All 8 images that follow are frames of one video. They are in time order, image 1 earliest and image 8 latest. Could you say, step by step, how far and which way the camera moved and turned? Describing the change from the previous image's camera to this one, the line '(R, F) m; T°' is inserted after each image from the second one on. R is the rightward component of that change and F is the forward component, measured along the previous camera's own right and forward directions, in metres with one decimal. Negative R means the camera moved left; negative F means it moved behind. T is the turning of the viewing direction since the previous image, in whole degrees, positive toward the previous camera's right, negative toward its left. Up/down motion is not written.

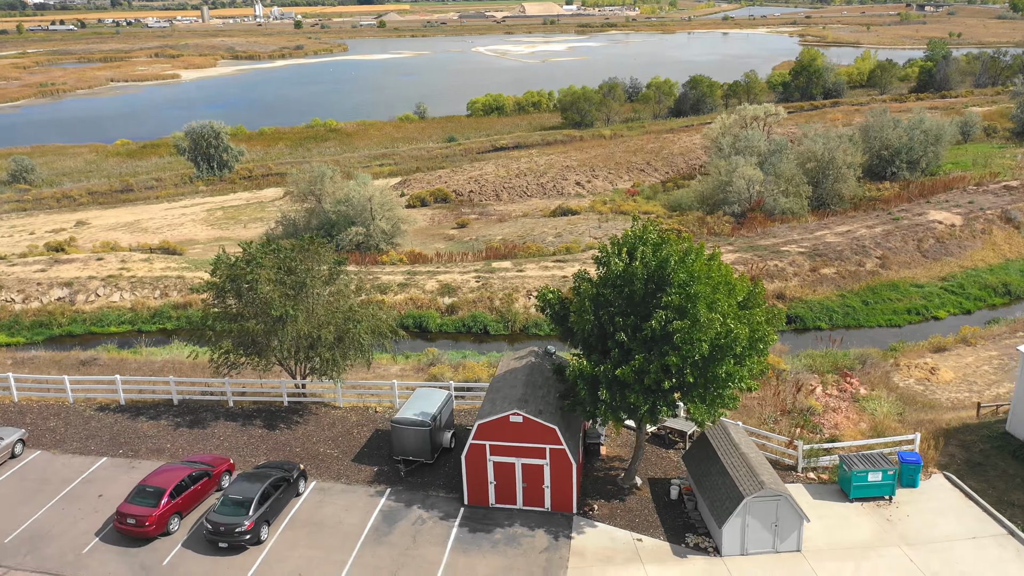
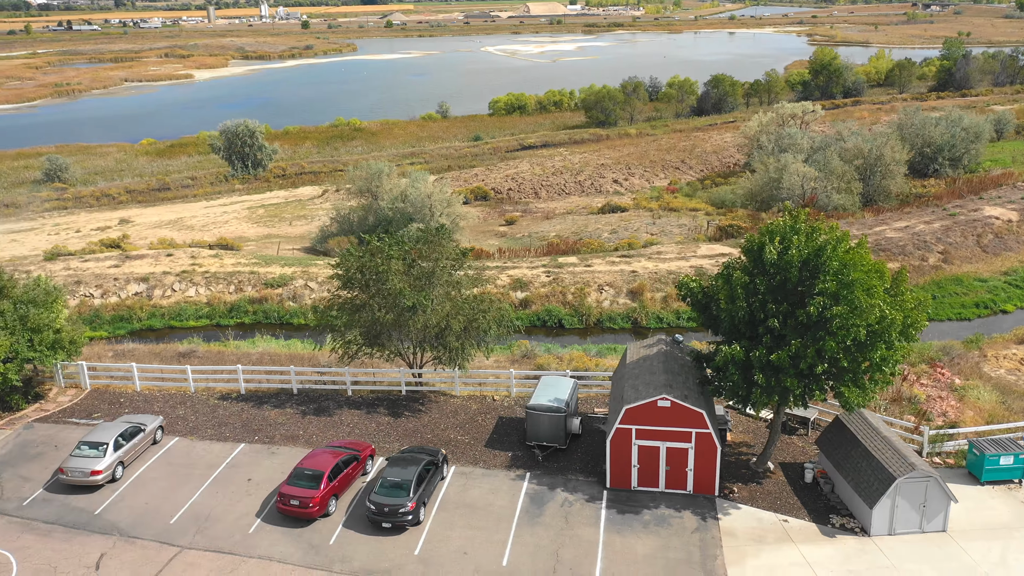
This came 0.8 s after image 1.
(-4.0, -0.5) m; 0°
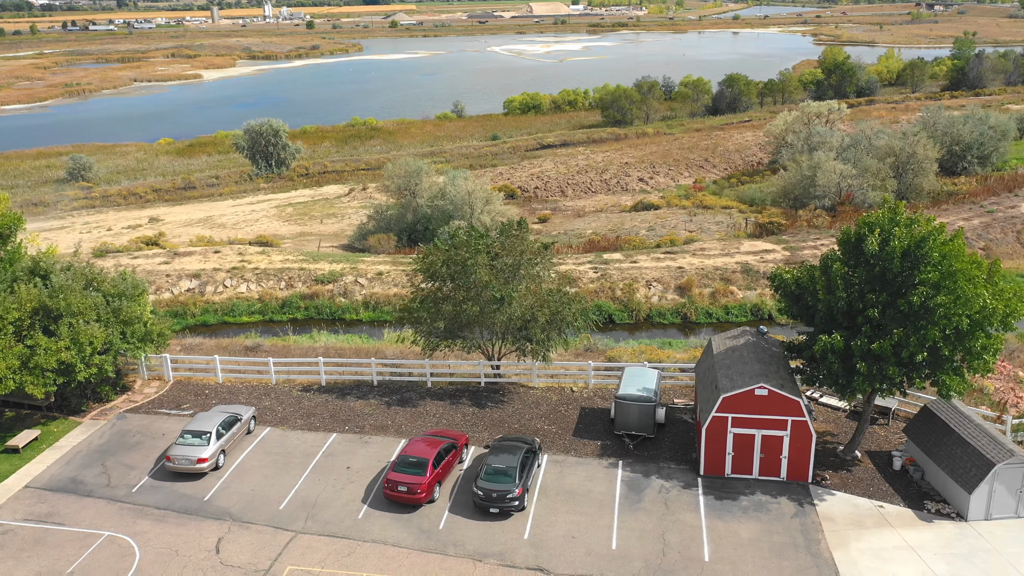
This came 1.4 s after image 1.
(-2.8, -0.4) m; 0°
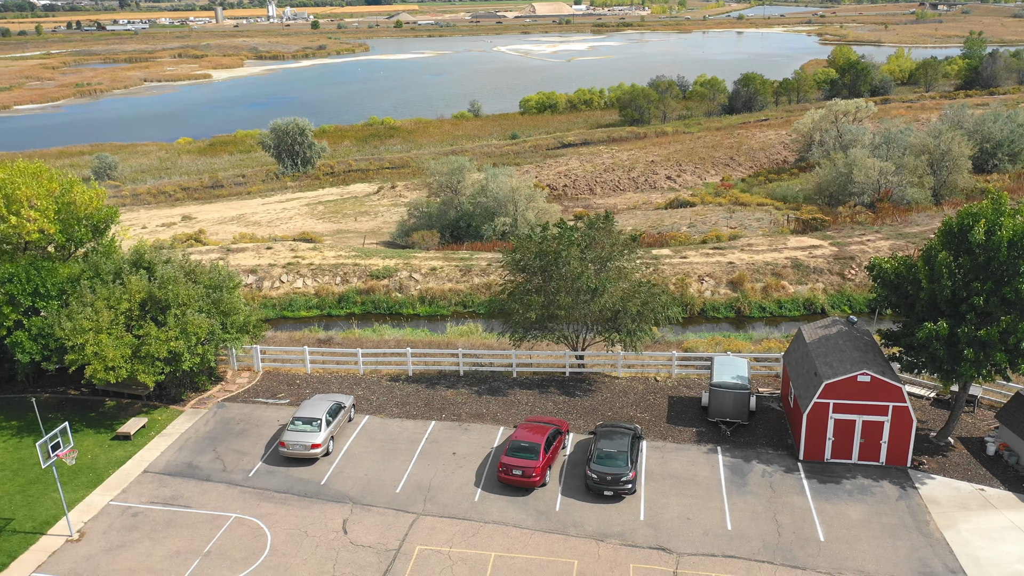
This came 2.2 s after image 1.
(-3.1, -0.5) m; 0°
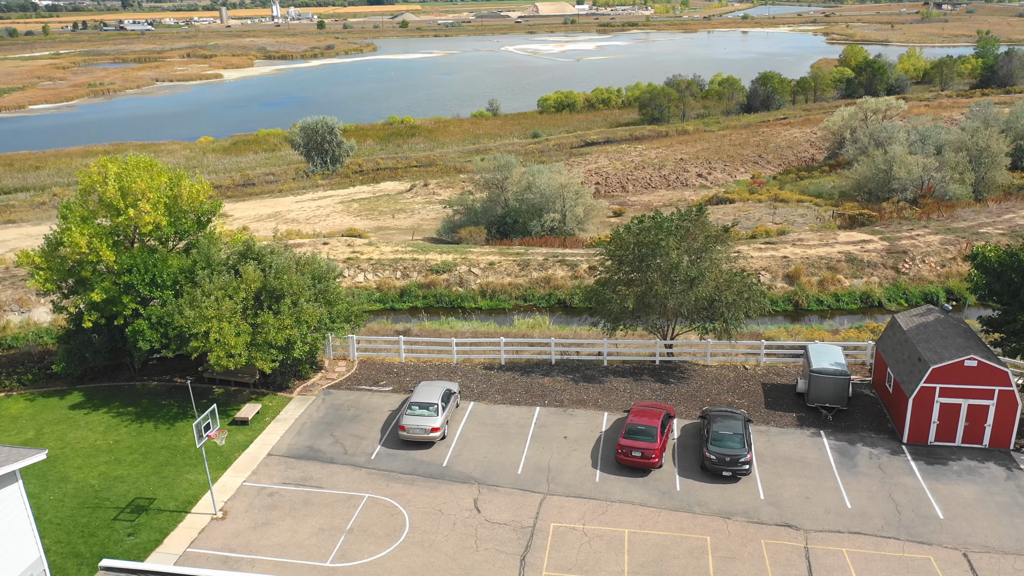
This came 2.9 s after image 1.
(-3.4, -0.6) m; 0°
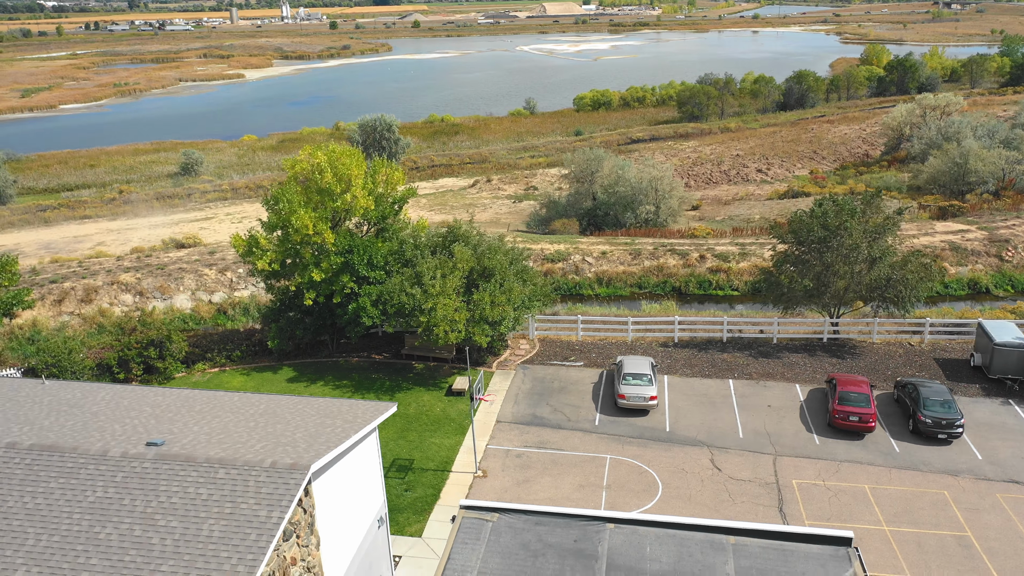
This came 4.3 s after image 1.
(-6.9, -1.3) m; 0°
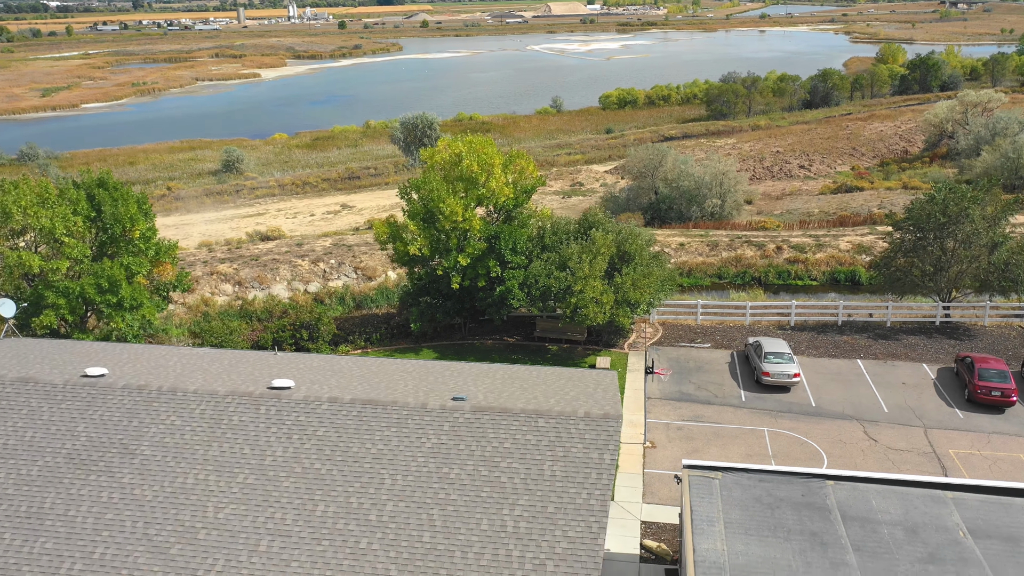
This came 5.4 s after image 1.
(-5.1, -1.0) m; 0°
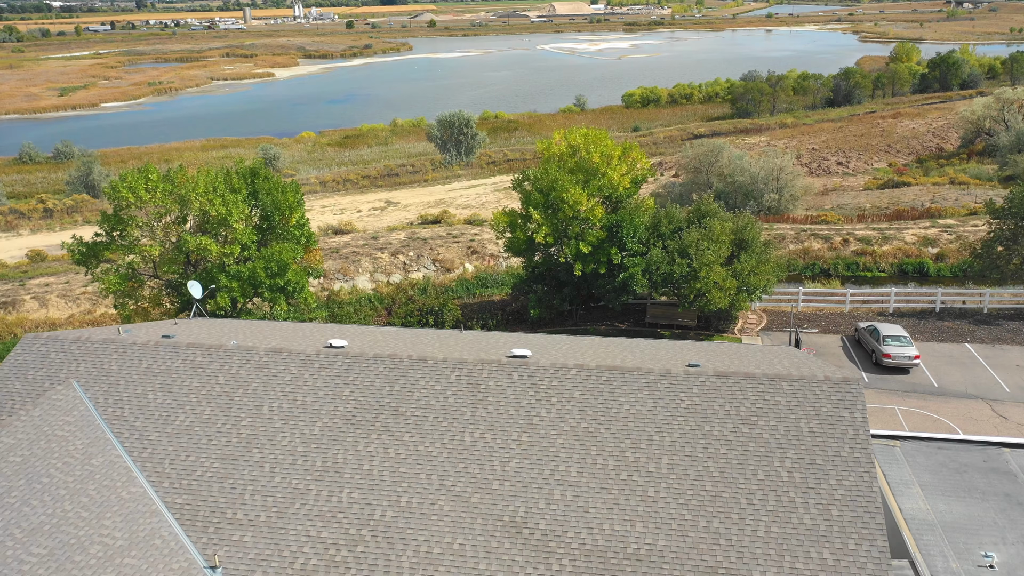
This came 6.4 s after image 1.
(-4.7, -0.9) m; 0°
